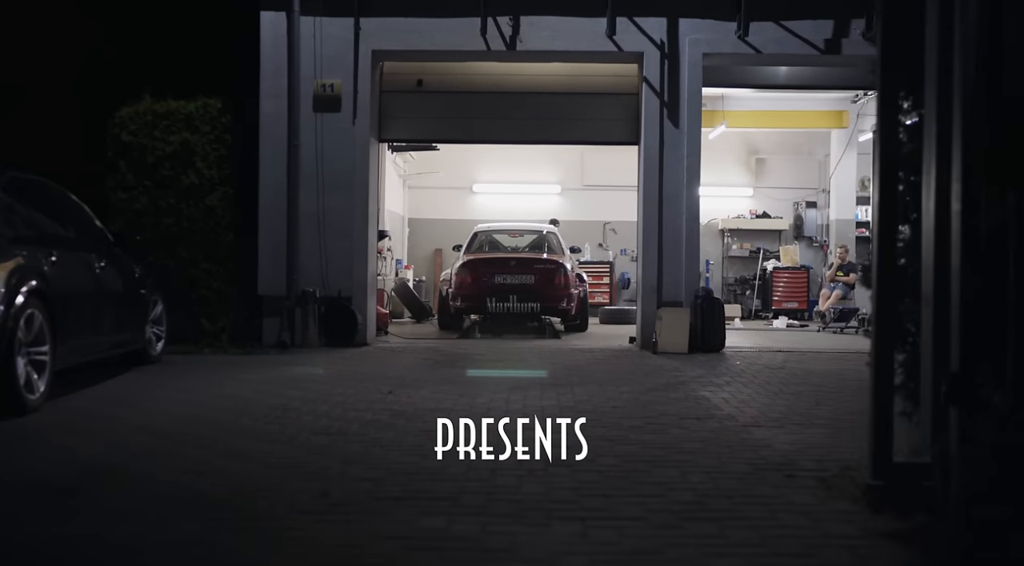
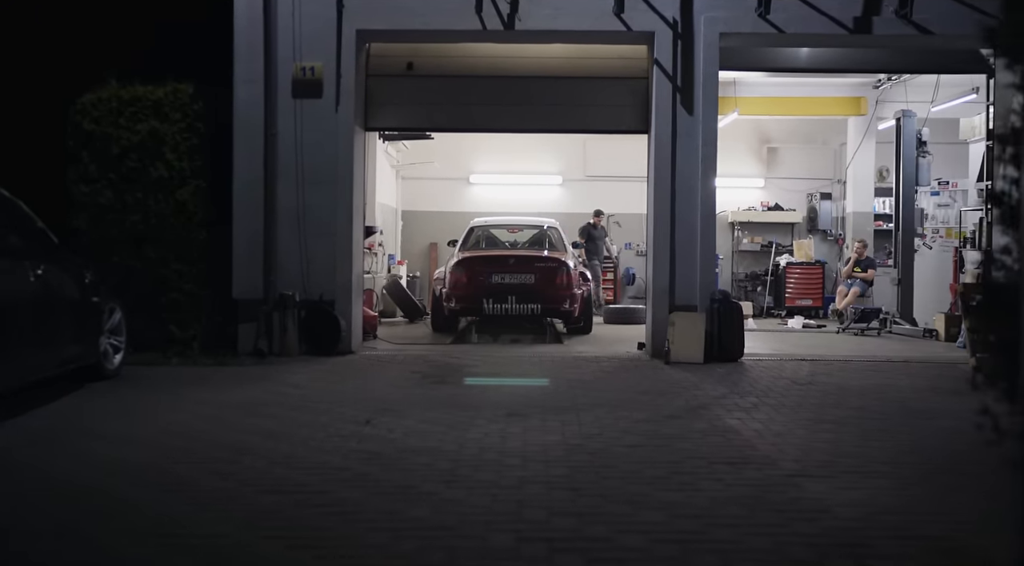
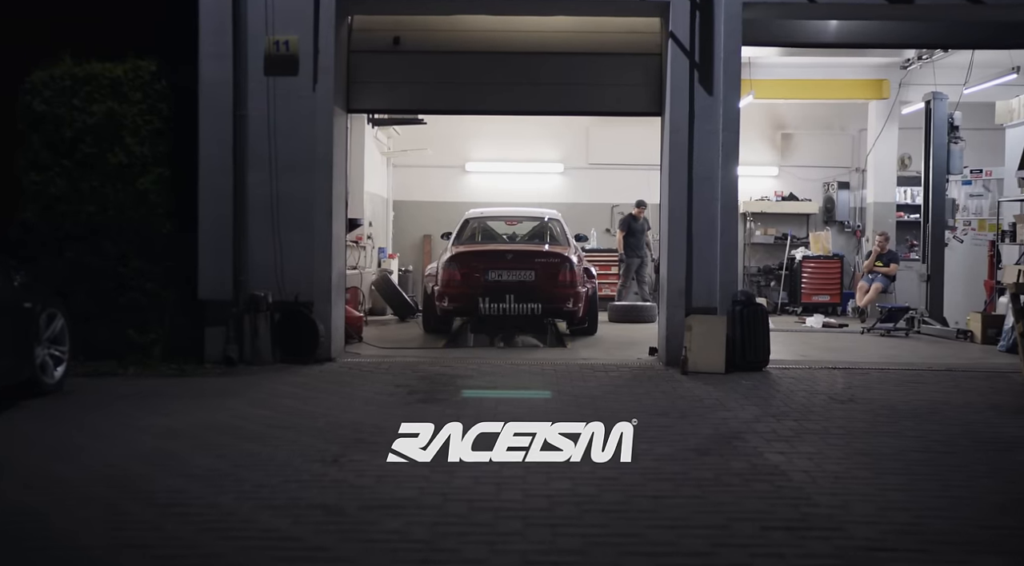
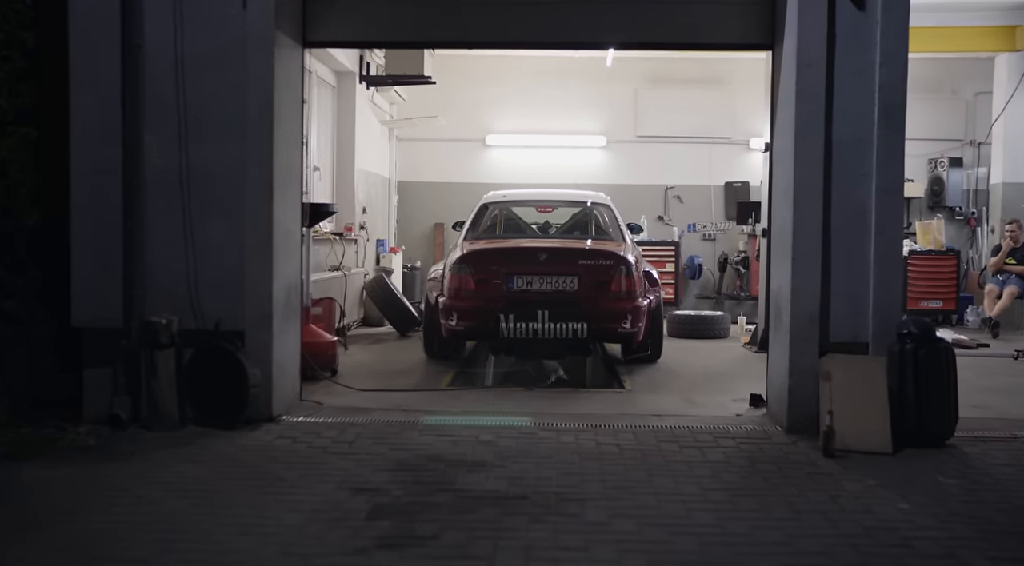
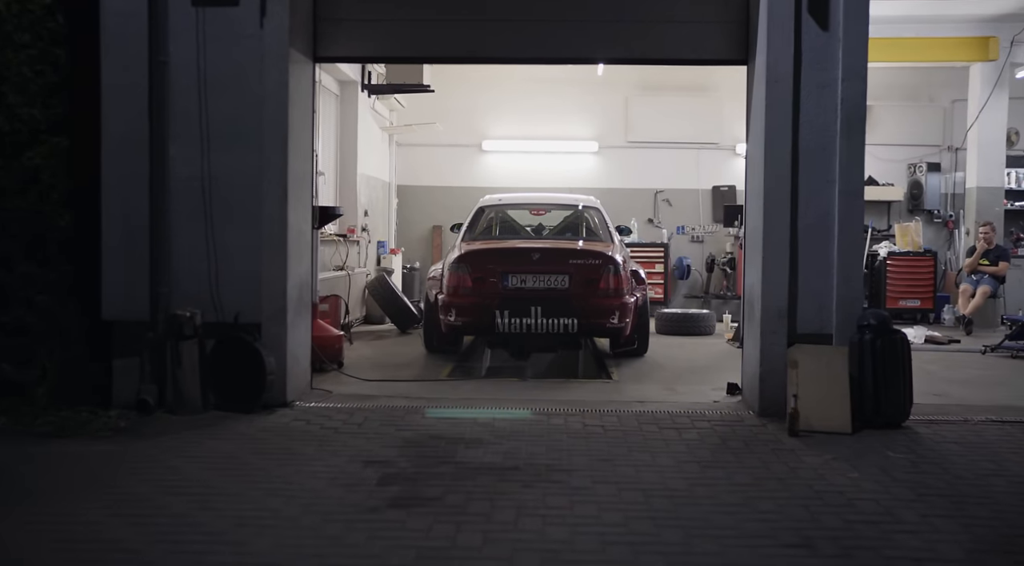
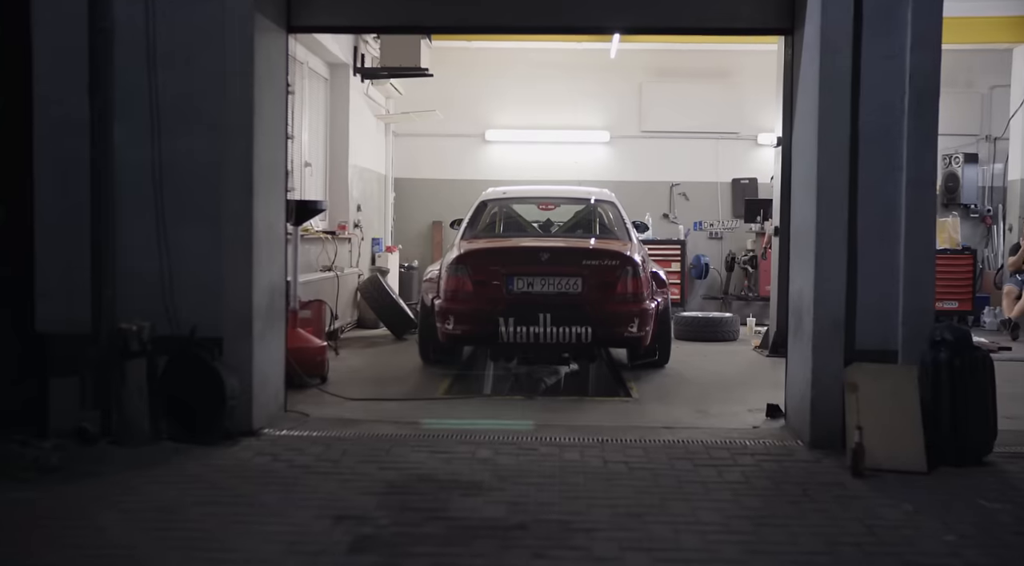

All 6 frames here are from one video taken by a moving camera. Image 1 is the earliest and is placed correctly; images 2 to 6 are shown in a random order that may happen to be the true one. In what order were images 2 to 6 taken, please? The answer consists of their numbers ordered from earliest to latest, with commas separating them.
2, 3, 5, 4, 6
